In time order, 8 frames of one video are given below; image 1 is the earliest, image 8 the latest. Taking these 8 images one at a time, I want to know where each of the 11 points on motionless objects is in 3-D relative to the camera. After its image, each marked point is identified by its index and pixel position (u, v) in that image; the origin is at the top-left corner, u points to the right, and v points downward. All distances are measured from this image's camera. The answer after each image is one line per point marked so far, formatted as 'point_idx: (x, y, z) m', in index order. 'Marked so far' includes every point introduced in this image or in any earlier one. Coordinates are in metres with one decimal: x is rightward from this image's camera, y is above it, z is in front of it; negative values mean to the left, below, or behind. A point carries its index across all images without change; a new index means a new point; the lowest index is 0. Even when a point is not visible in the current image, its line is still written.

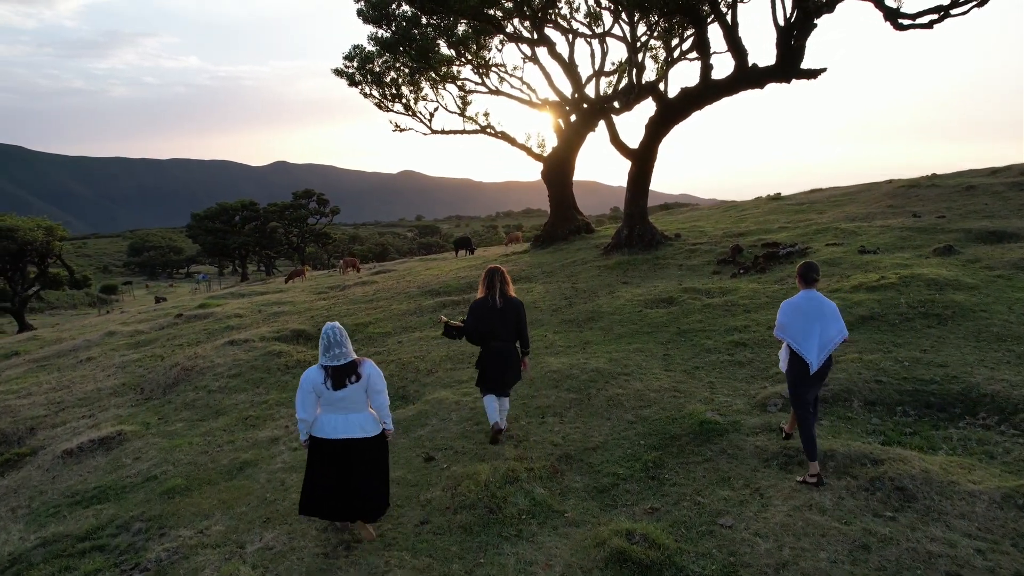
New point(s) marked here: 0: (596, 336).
0: (+1.2, -0.7, +9.2) m
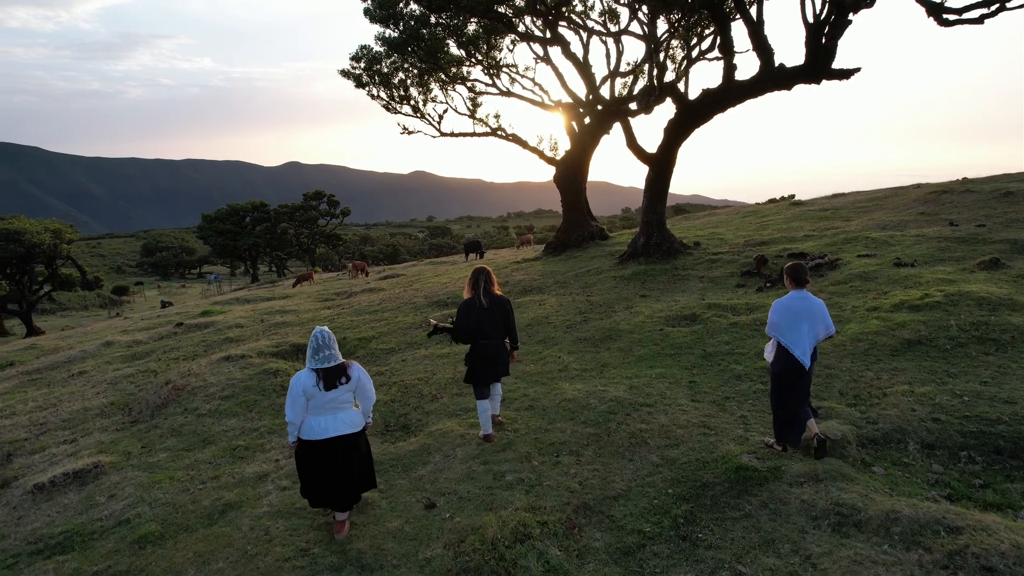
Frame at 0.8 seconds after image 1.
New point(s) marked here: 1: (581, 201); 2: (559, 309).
0: (+1.3, -0.9, +8.5) m
1: (+2.0, +2.5, +19.6) m
2: (+0.8, -0.4, +11.4) m
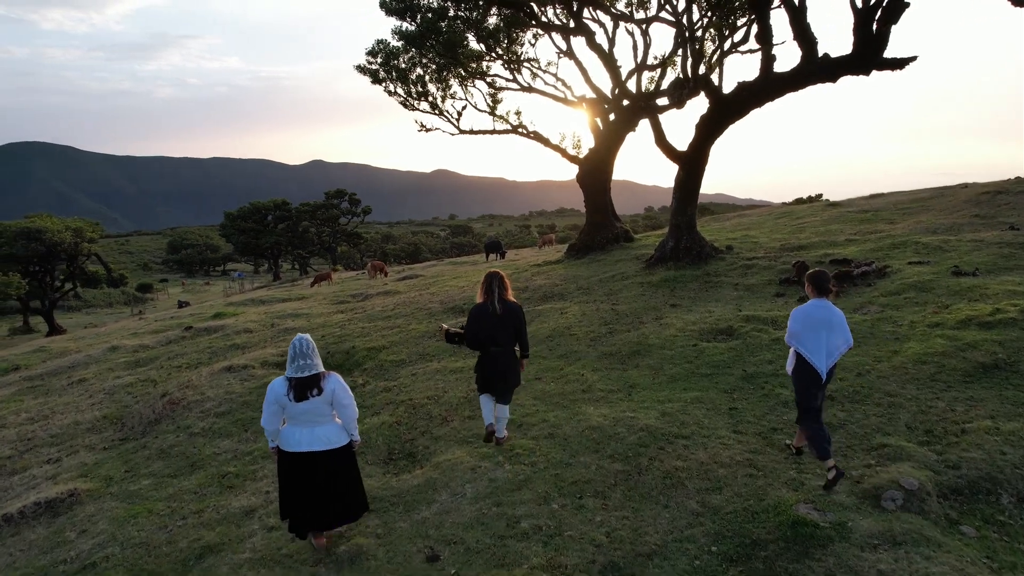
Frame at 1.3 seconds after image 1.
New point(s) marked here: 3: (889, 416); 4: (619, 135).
0: (+1.5, -1.0, +7.7) m
1: (+2.6, +2.4, +18.7) m
2: (+1.1, -0.5, +10.6) m
3: (+3.3, -1.1, +5.8) m
4: (+2.9, +4.2, +18.2) m
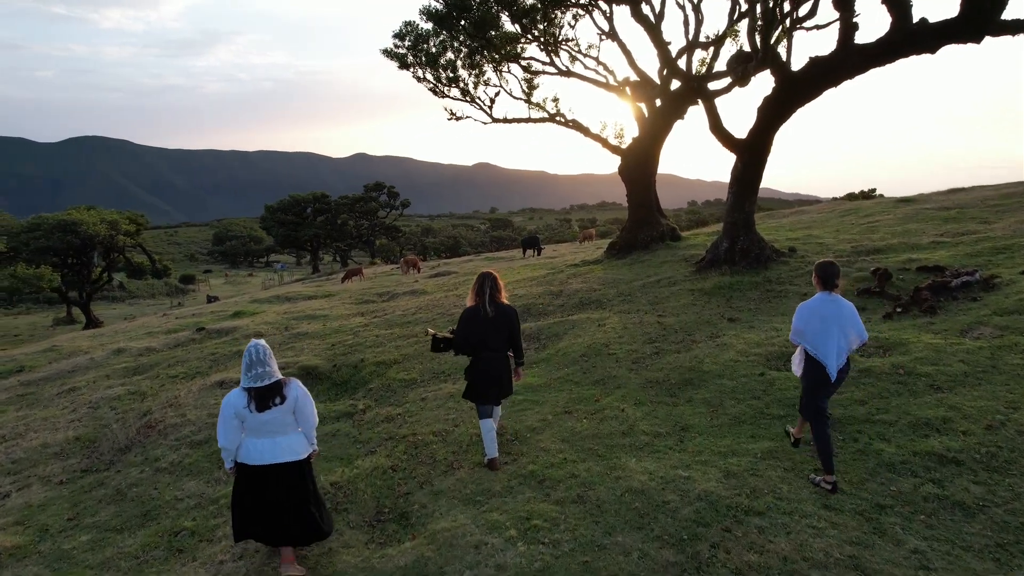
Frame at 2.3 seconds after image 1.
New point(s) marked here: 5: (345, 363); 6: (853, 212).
0: (+1.7, -1.2, +6.2) m
1: (+3.5, +2.4, +17.1) m
2: (+1.5, -0.6, +9.1) m
3: (+3.4, -1.3, +4.2) m
4: (+3.8, +4.1, +16.6) m
5: (-2.5, -1.1, +10.2) m
6: (+8.8, +1.9, +17.1) m
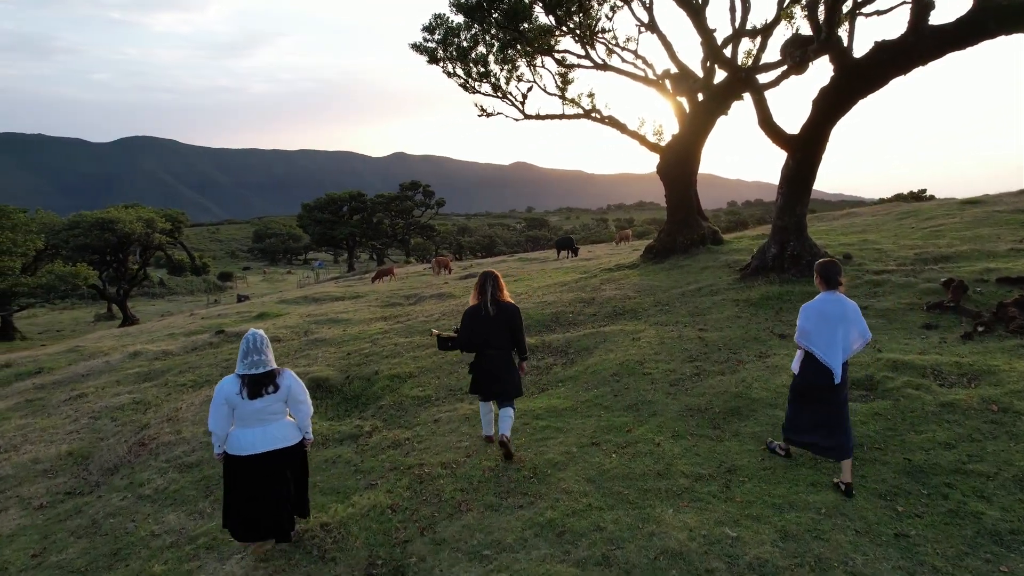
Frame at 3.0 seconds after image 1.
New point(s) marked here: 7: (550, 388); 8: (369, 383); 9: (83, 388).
0: (+1.9, -1.3, +5.3) m
1: (+4.3, +2.2, +16.0) m
2: (+1.8, -0.8, +8.2) m
3: (+3.4, -1.5, +3.2) m
4: (+4.5, +3.9, +15.5) m
5: (-2.2, -1.2, +9.5) m
6: (+9.5, +1.7, +15.9) m
7: (+0.4, -1.2, +7.8) m
8: (-2.0, -1.3, +9.1) m
9: (-7.2, -1.7, +11.3) m
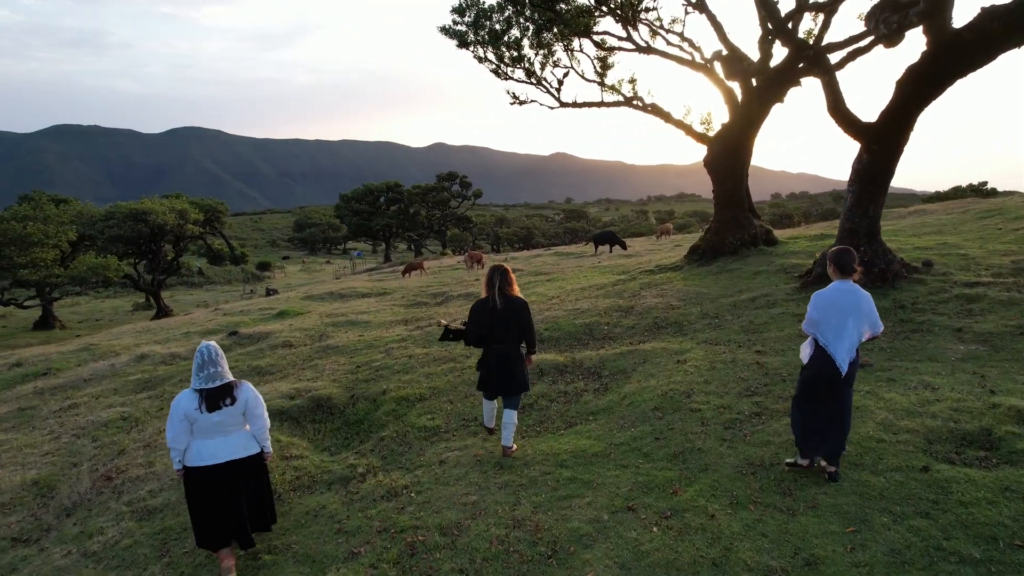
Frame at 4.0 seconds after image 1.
0: (+1.9, -1.6, +4.0) m
1: (+5.0, +2.1, +14.6) m
2: (+2.1, -0.9, +7.0) m
3: (+3.4, -1.7, +1.9) m
4: (+5.3, +3.8, +14.0) m
5: (-1.9, -1.3, +8.4) m
6: (+10.2, +1.6, +14.1) m
7: (+0.7, -1.3, +6.6) m
8: (-1.7, -1.4, +8.1) m
9: (-6.8, -1.7, +10.5) m
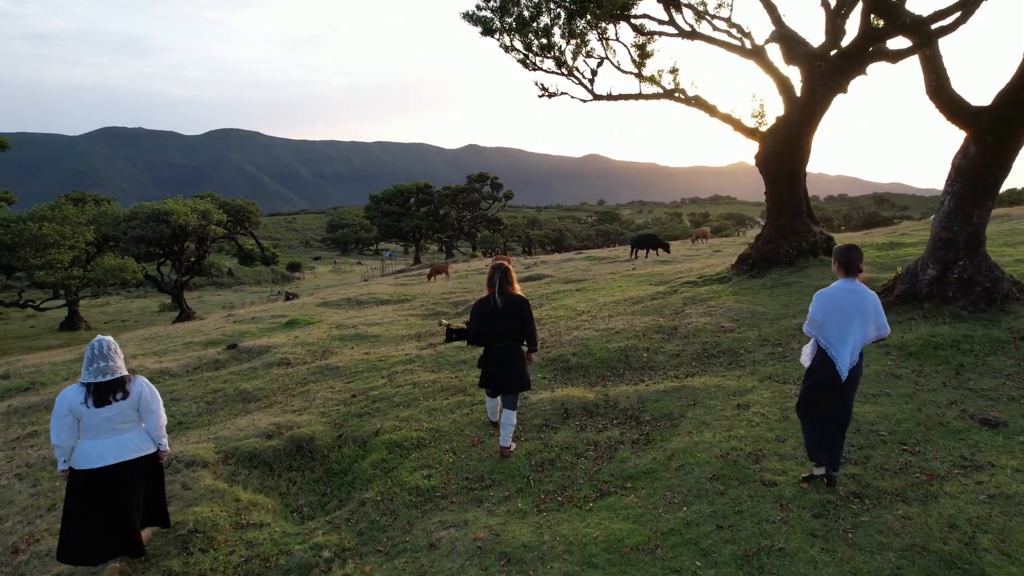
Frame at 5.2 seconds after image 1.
0: (+1.9, -1.8, +2.5) m
1: (+5.5, +1.8, +12.8) m
2: (+2.2, -1.2, +5.4) m
3: (+3.3, -2.0, +0.2) m
4: (+5.8, +3.5, +12.3) m
5: (-1.7, -1.5, +7.0) m
6: (+10.7, +1.2, +12.1) m
7: (+0.8, -1.6, +5.1) m
8: (-1.5, -1.6, +6.7) m
9: (-6.5, -1.9, +9.4) m
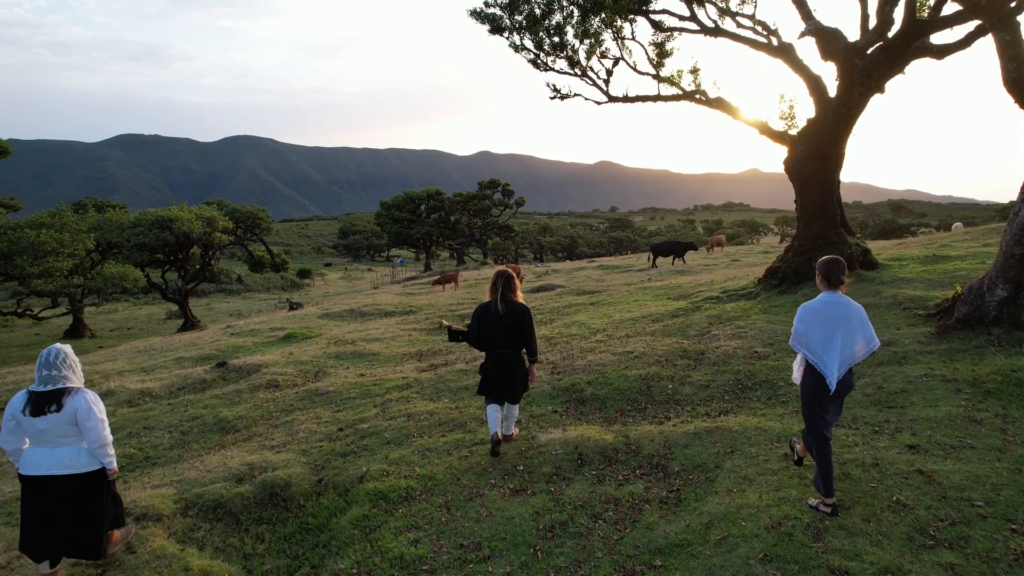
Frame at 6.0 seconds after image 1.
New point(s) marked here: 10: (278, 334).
0: (+1.9, -2.0, +1.5) m
1: (+5.7, +1.5, +11.8) m
2: (+2.2, -1.4, +4.4) m
3: (+3.2, -2.1, -0.8) m
4: (+5.9, +3.2, +11.3) m
5: (-1.6, -1.7, +6.1) m
6: (+10.8, +0.9, +11.0) m
7: (+0.8, -1.8, +4.1) m
8: (-1.4, -1.8, +5.7) m
9: (-6.4, -2.1, +8.5) m
10: (-6.2, -1.2, +17.5) m
